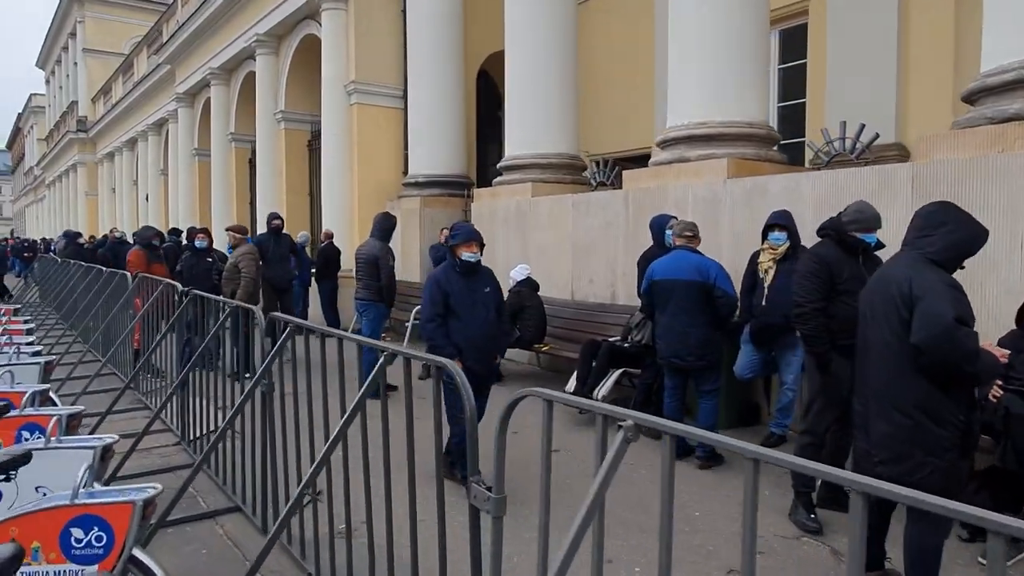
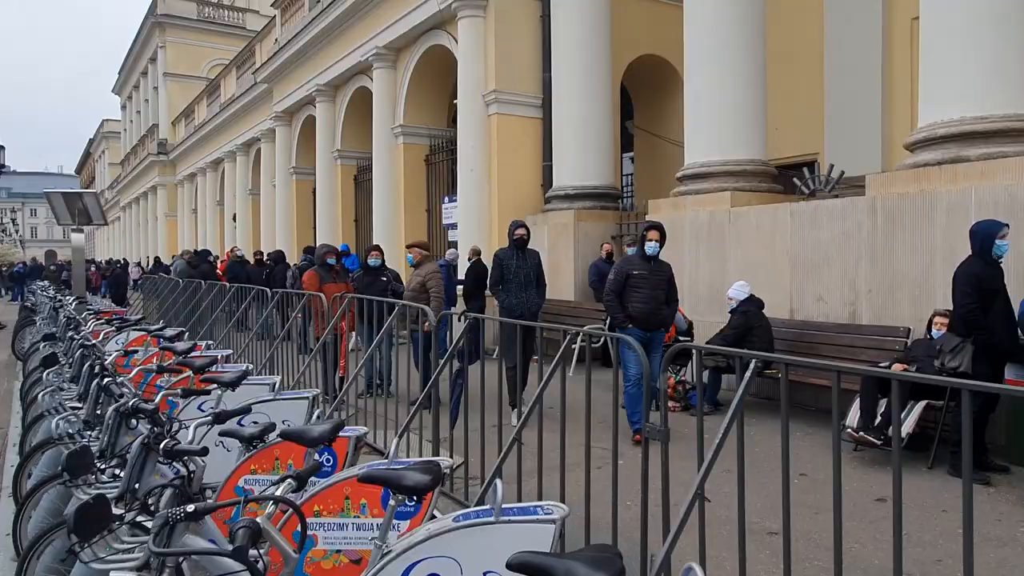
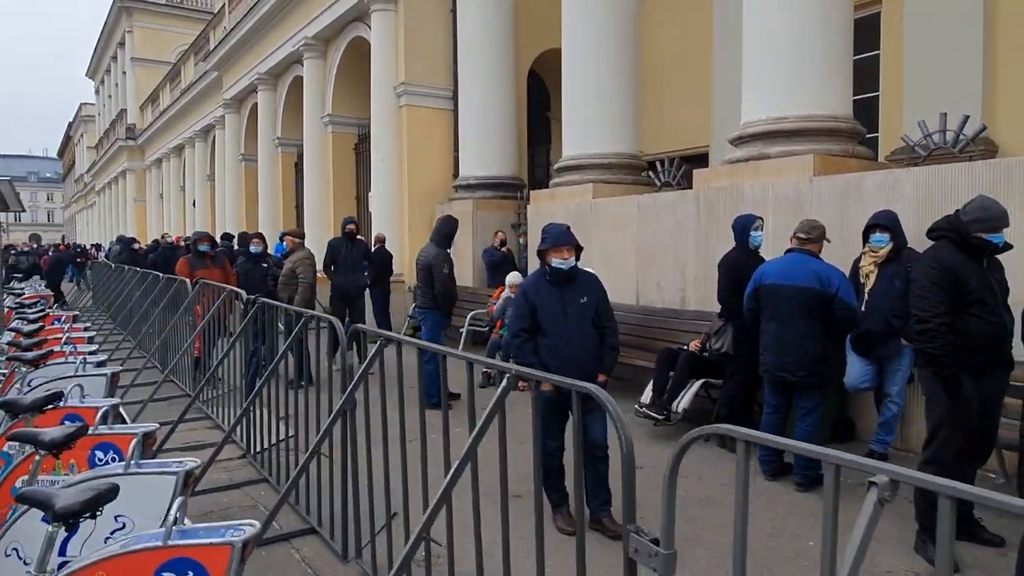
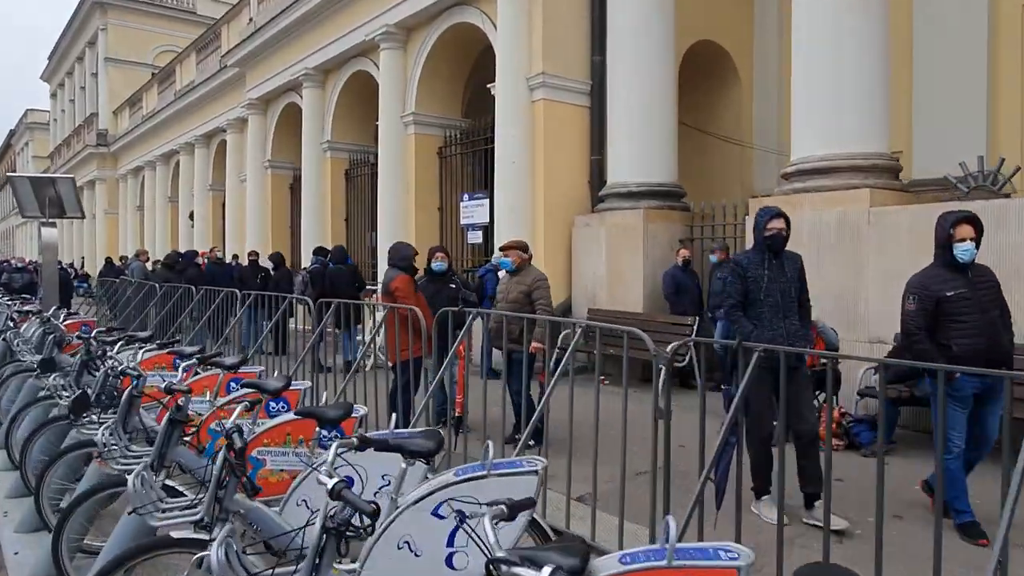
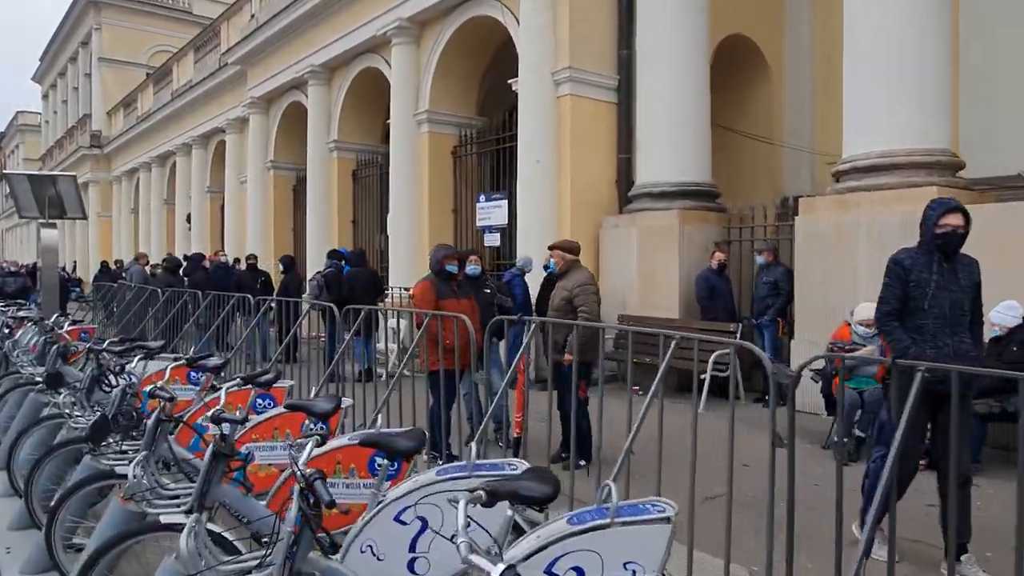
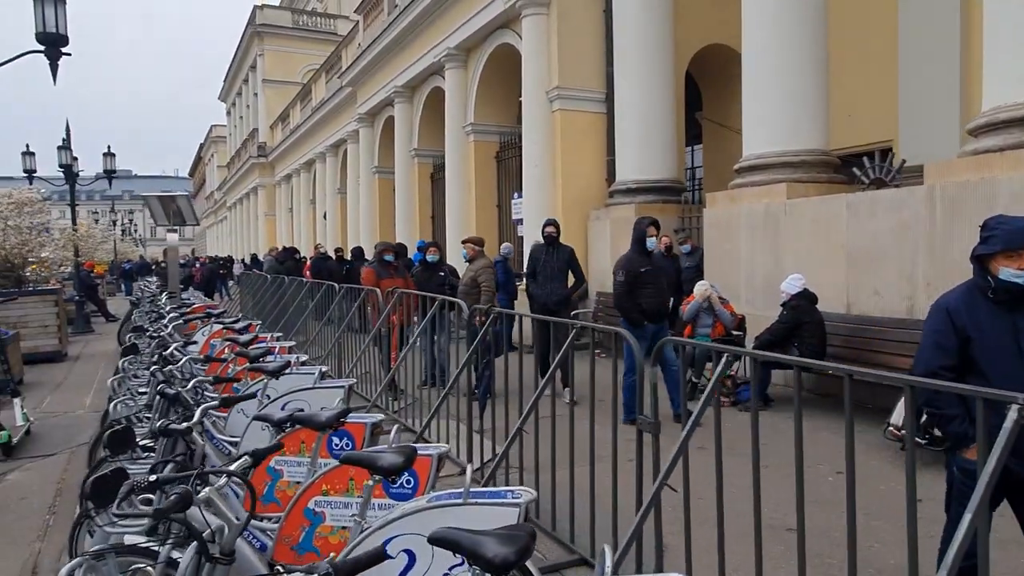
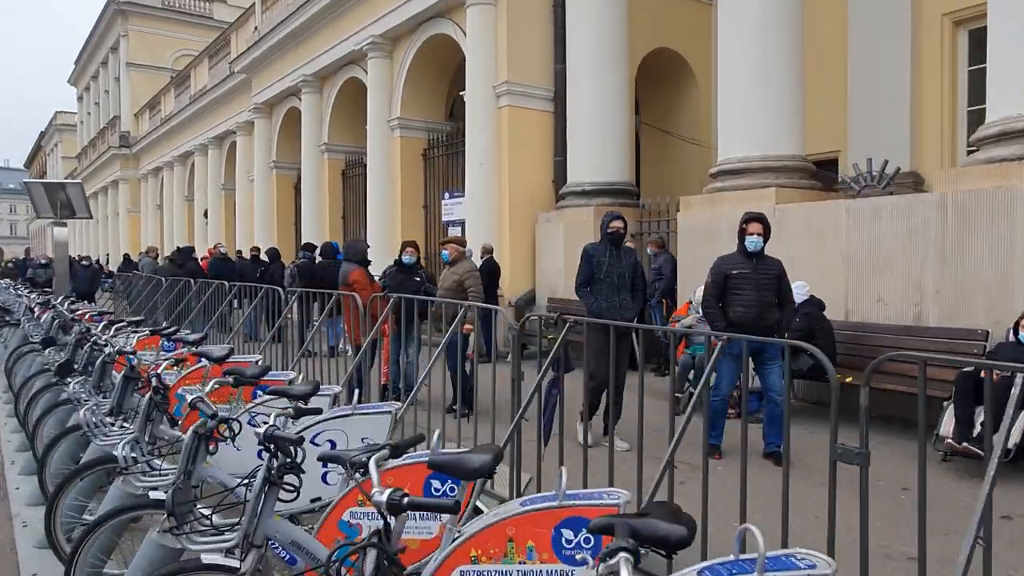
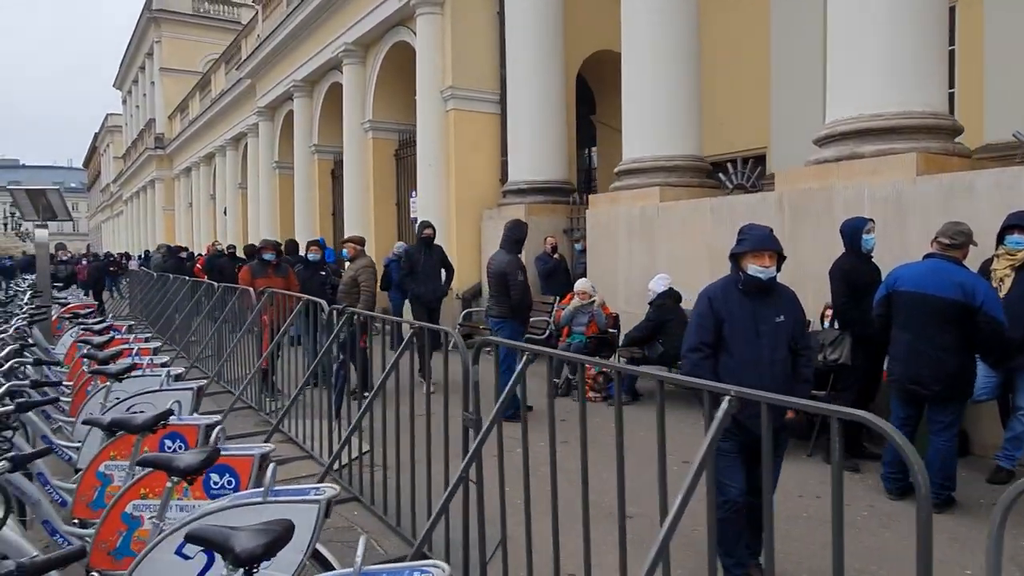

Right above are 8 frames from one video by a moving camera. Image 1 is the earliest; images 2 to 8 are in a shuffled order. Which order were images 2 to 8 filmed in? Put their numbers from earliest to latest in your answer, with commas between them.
3, 8, 6, 2, 7, 4, 5
